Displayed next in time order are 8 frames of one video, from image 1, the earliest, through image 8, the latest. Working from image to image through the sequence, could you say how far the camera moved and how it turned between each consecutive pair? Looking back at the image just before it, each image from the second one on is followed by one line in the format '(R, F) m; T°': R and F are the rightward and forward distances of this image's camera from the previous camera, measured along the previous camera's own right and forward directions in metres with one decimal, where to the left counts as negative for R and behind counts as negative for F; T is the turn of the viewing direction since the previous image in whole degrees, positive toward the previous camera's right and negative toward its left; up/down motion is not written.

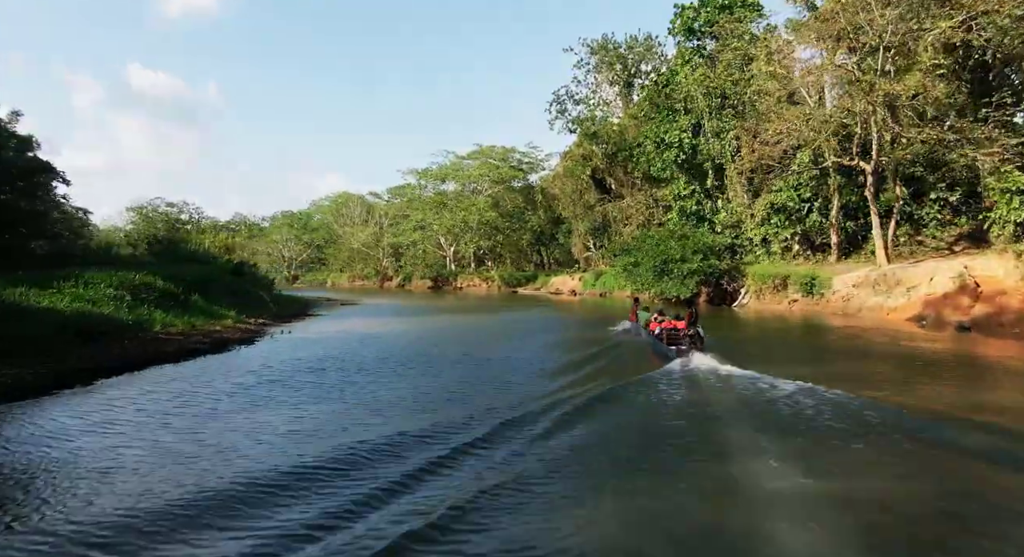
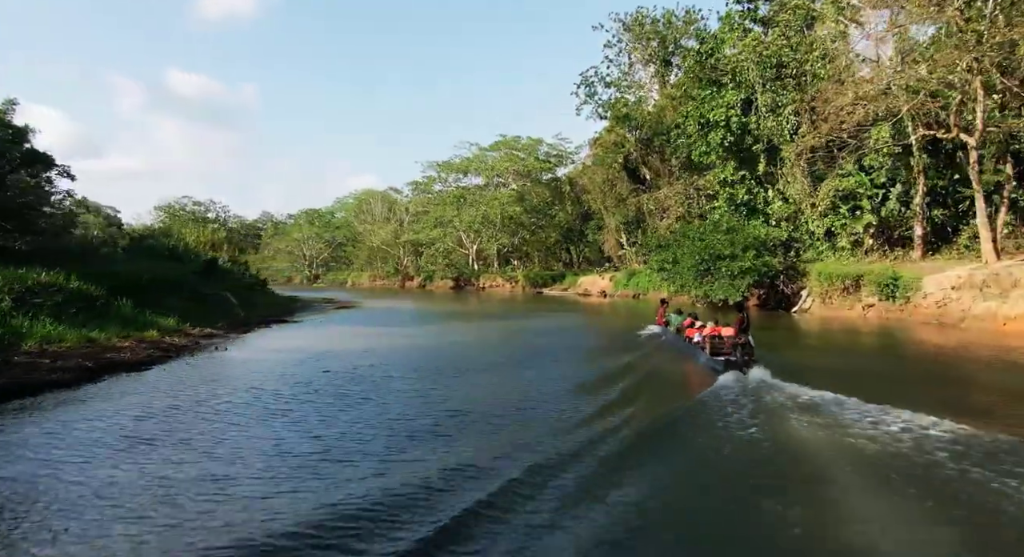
(+0.6, +5.1) m; -3°
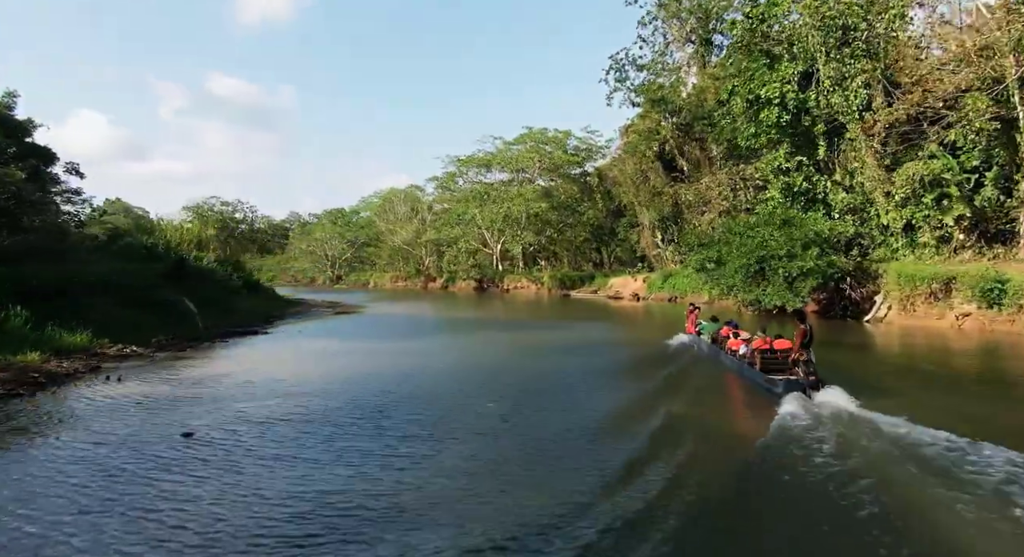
(+0.6, +4.5) m; -3°
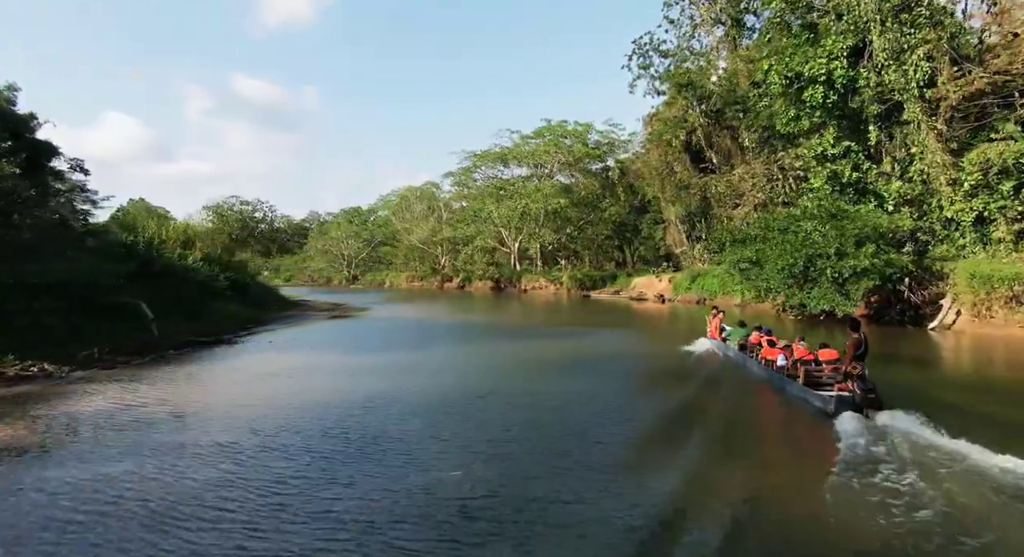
(+0.4, +3.1) m; -2°
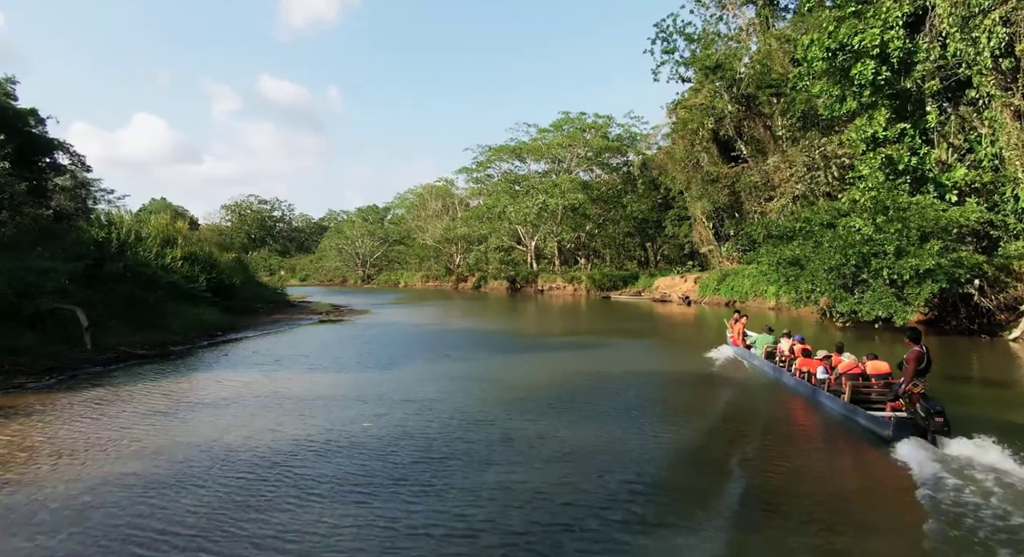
(+0.5, +3.0) m; -2°
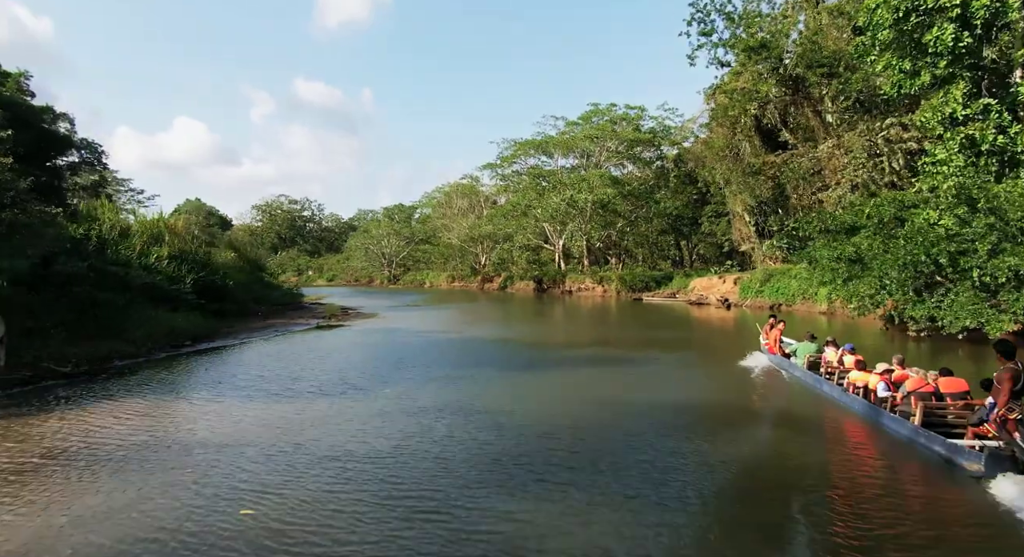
(+0.5, +3.0) m; -3°
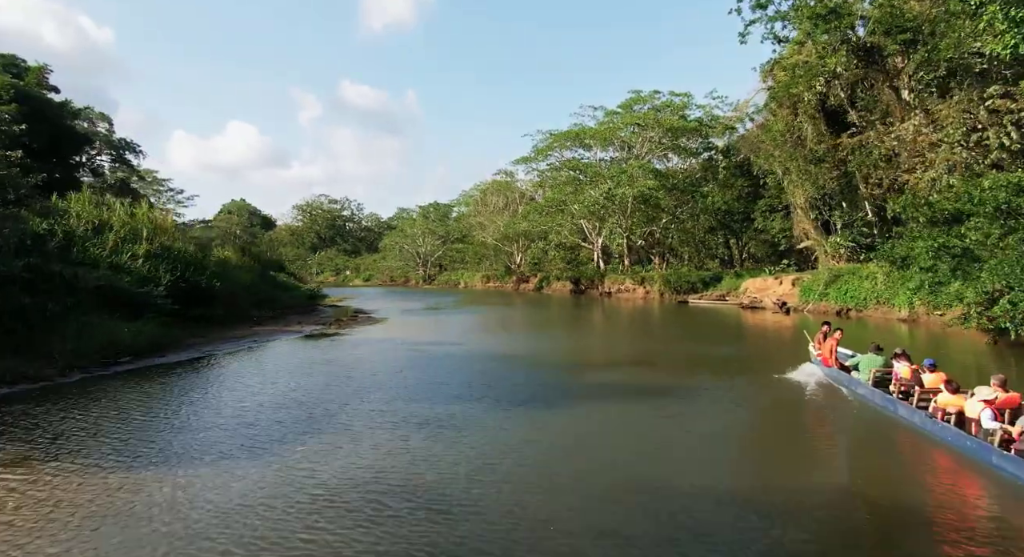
(+0.7, +3.7) m; -4°
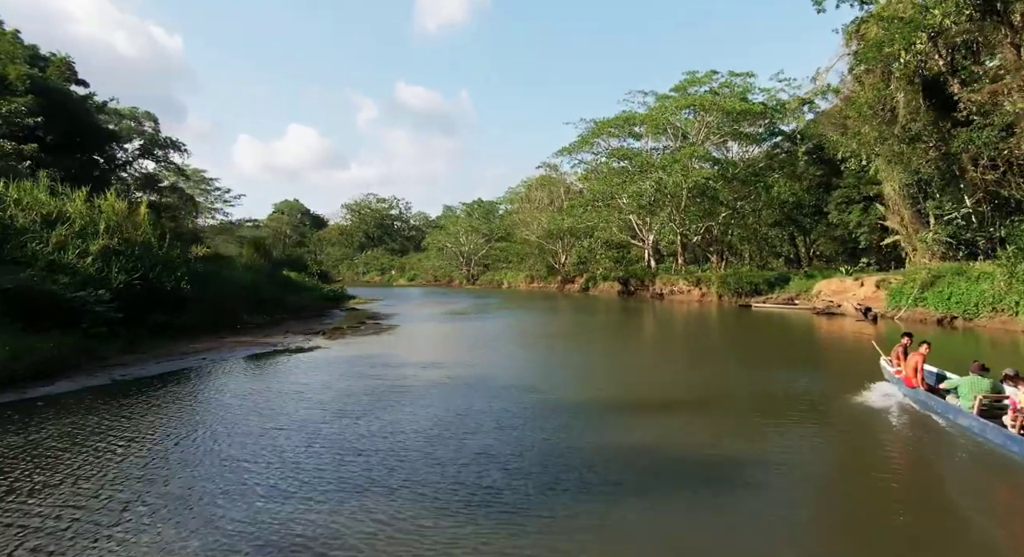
(+0.8, +4.5) m; -5°
